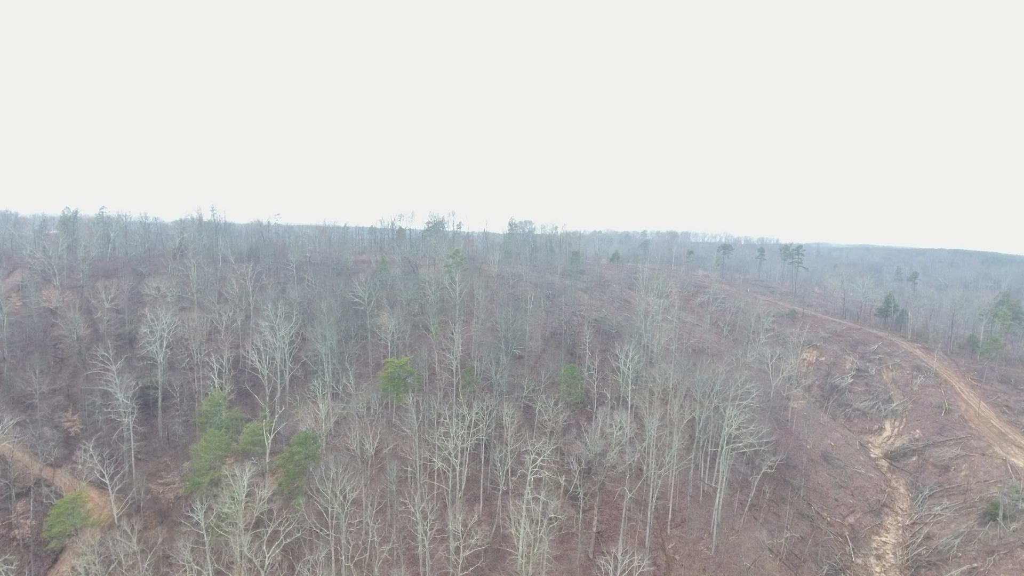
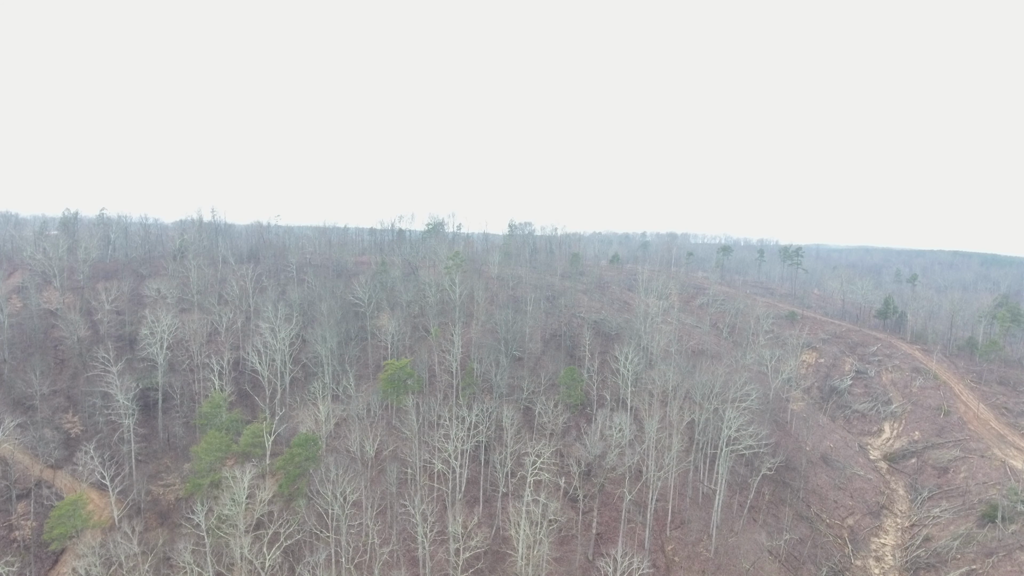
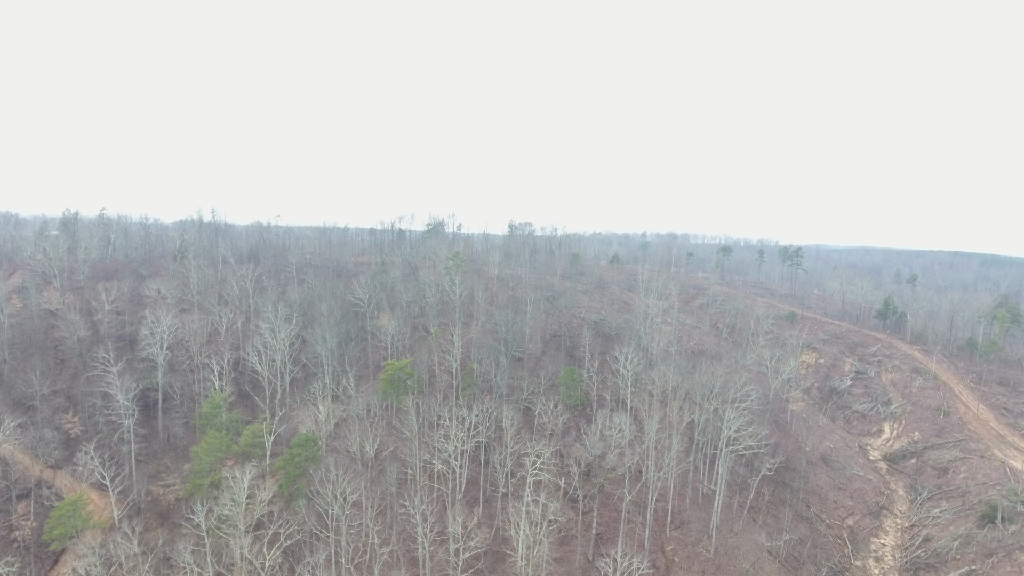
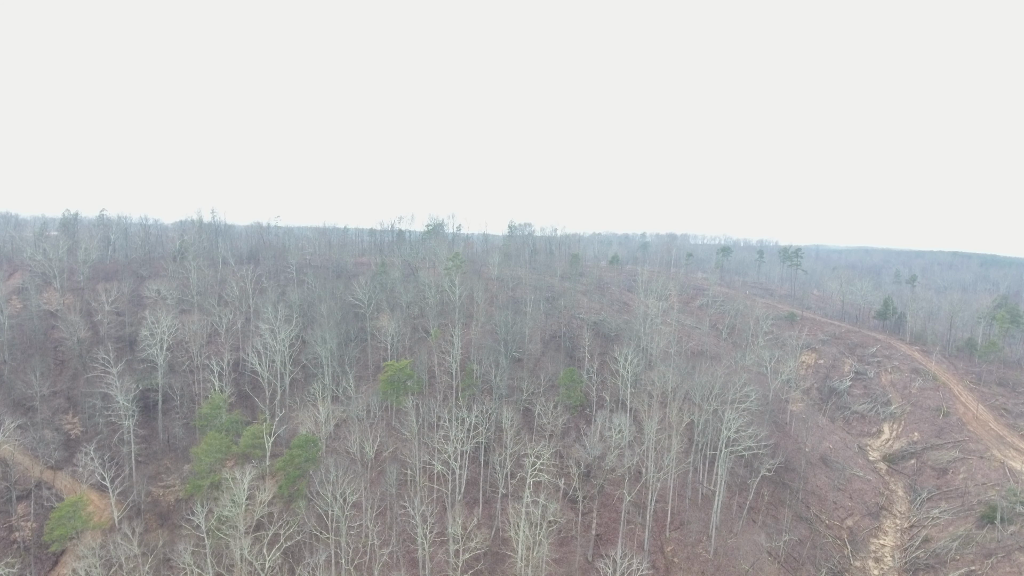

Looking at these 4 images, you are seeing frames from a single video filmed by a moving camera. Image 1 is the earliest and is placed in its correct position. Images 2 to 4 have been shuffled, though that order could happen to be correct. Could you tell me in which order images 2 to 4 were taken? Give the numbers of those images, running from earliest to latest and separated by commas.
2, 3, 4
